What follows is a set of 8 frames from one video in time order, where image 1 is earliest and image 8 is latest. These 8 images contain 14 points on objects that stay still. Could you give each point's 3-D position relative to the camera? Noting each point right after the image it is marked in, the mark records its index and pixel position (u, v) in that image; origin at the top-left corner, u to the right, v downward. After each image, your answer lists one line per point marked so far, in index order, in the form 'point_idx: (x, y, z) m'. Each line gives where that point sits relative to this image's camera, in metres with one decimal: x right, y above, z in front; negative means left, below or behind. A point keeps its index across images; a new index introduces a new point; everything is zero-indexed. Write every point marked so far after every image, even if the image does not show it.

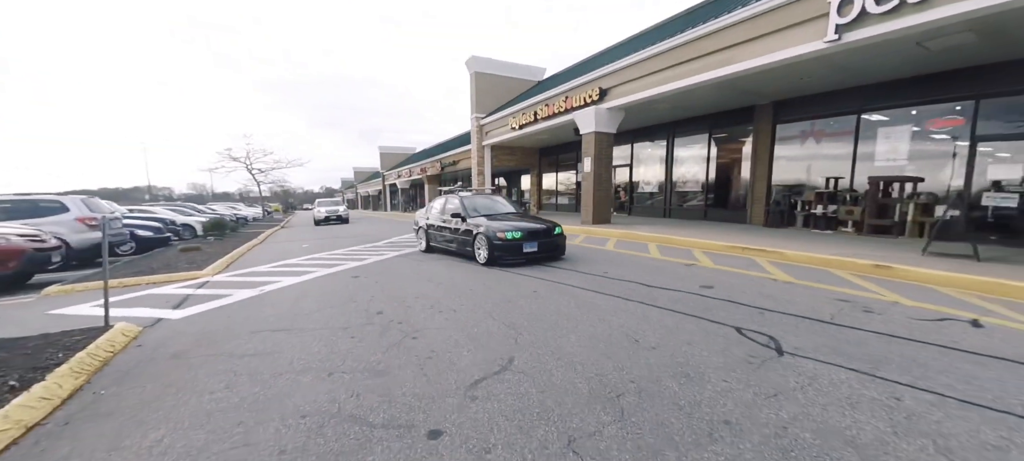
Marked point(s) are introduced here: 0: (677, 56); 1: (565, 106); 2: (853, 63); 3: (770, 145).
0: (+4.5, +4.7, +9.6) m
1: (+1.9, +4.6, +13.0) m
2: (+7.7, +3.7, +7.7) m
3: (+8.3, +2.8, +11.5) m
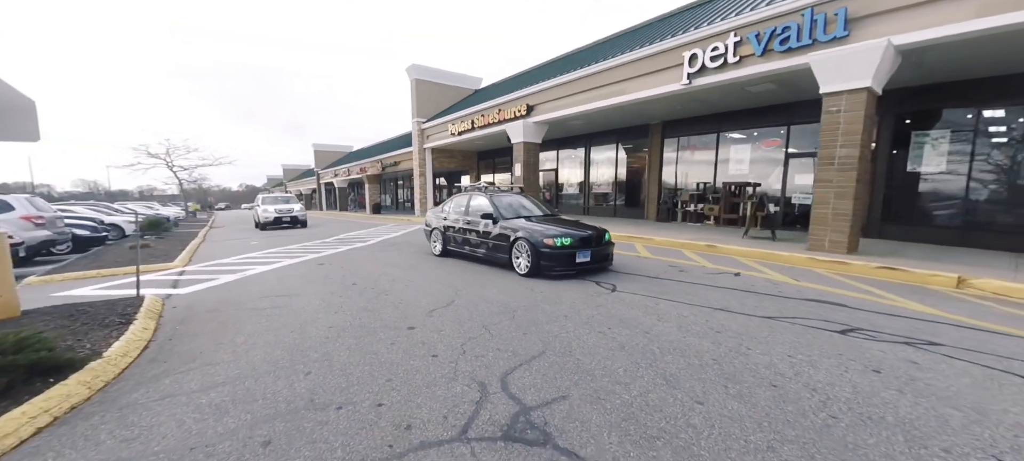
0: (+2.5, +4.9, +11.9) m
1: (-0.6, +4.7, +14.8) m
2: (+6.0, +3.9, +10.5) m
3: (+6.0, +3.1, +14.4) m
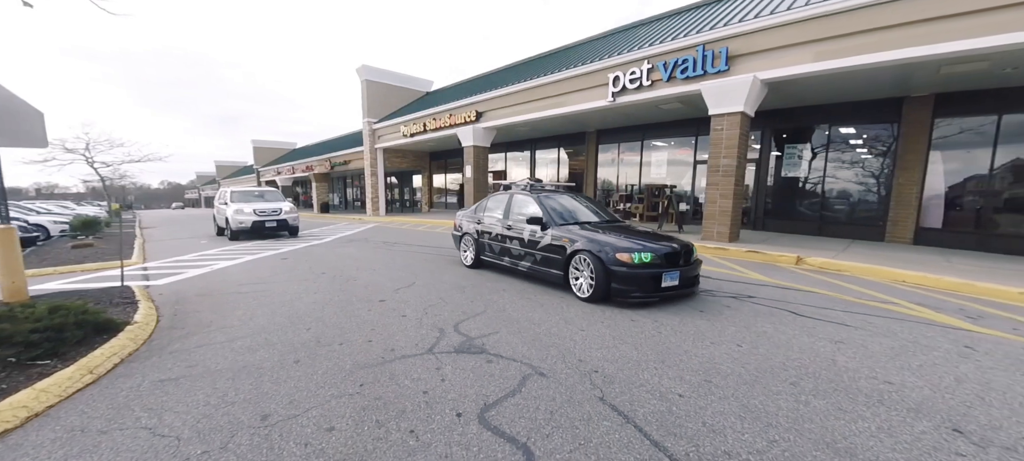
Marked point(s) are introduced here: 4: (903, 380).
0: (+0.7, +5.1, +13.3) m
1: (-2.8, +4.9, +15.8) m
2: (+4.3, +4.1, +12.4) m
3: (+3.8, +3.2, +16.2) m
4: (+3.2, -1.2, +2.9) m
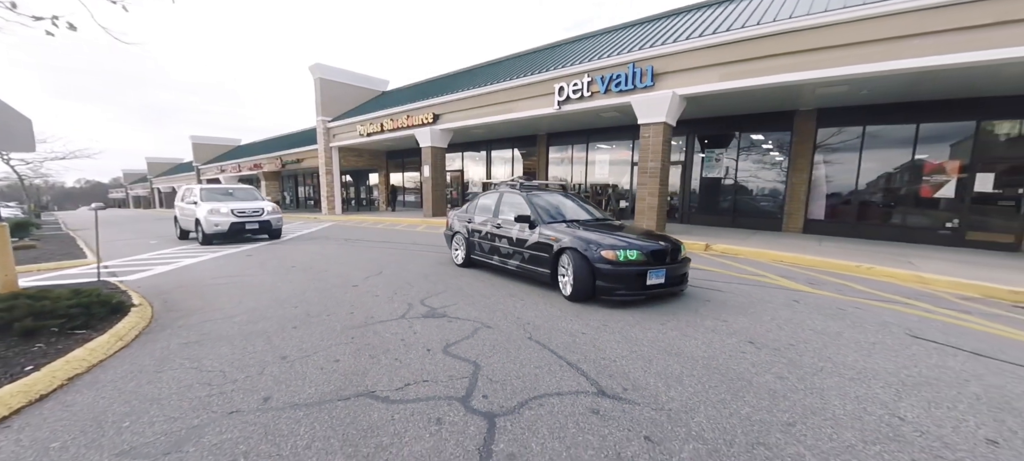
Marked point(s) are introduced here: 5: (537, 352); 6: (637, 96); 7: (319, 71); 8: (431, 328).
0: (-1.1, +5.3, +14.2) m
1: (-4.9, +5.0, +16.3) m
2: (+2.6, +4.3, +13.7) m
3: (+1.7, +3.5, +17.5) m
4: (+2.7, -1.1, +4.2) m
5: (+0.2, -1.1, +3.1) m
6: (+3.9, +4.2, +11.0) m
7: (-10.5, +8.7, +19.2) m
8: (-0.9, -1.0, +3.7) m
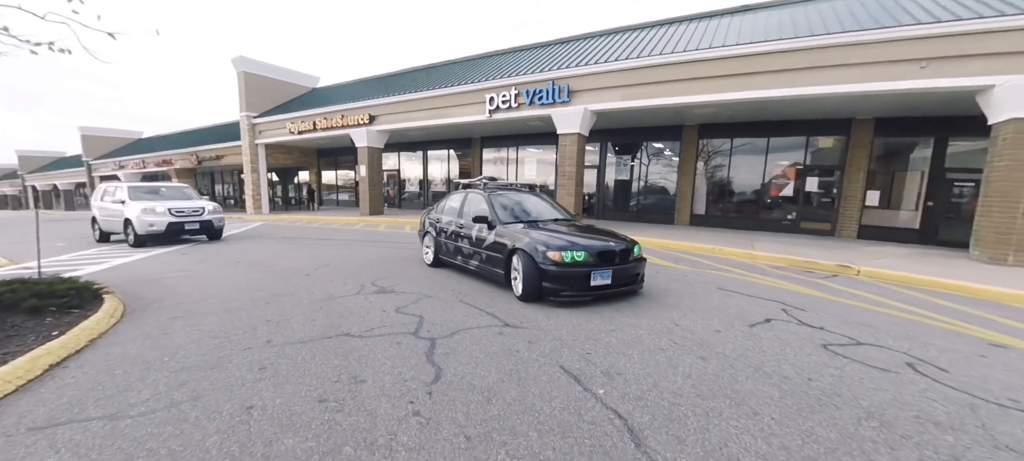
0: (-3.9, +5.4, +15.0) m
1: (-7.9, +5.0, +16.4) m
2: (-0.2, +4.5, +15.2) m
3: (-1.7, +3.6, +18.8) m
4: (+1.7, -0.9, +5.9) m
5: (-0.6, -1.0, +4.4) m
6: (+1.6, +4.4, +12.8) m
7: (-14.1, +8.6, +18.3) m
8: (-1.7, -0.9, +4.8) m
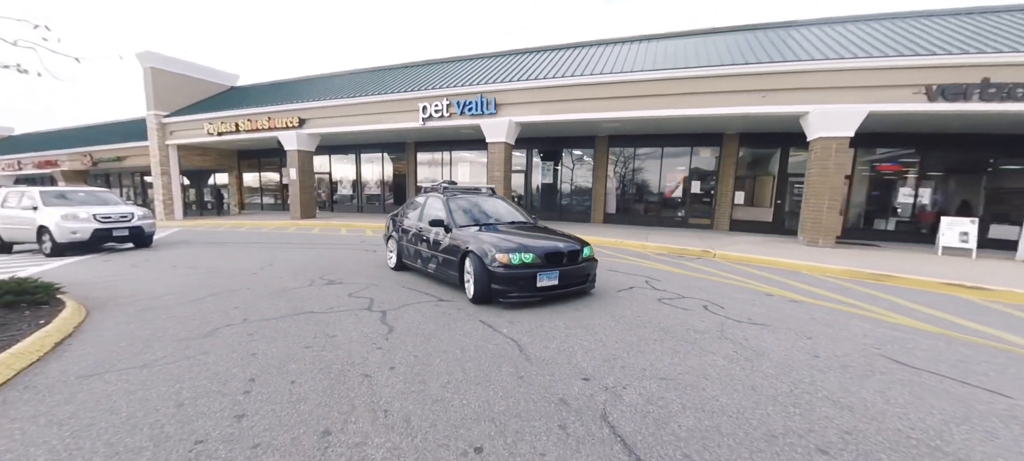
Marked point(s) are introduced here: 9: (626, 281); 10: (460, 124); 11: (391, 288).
0: (-6.9, +5.3, +15.4) m
1: (-11.1, +4.8, +16.0) m
2: (-3.2, +4.5, +16.2) m
3: (-5.4, +3.6, +19.4) m
4: (+0.3, -0.8, +7.4) m
5: (-1.6, -1.0, +5.4) m
6: (-1.1, +4.4, +14.1) m
7: (-17.5, +8.3, +16.8) m
8: (-2.8, -0.9, +5.7) m
9: (+2.2, -1.0, +6.7) m
10: (-2.1, +4.4, +14.5) m
11: (-1.9, -0.9, +5.7) m
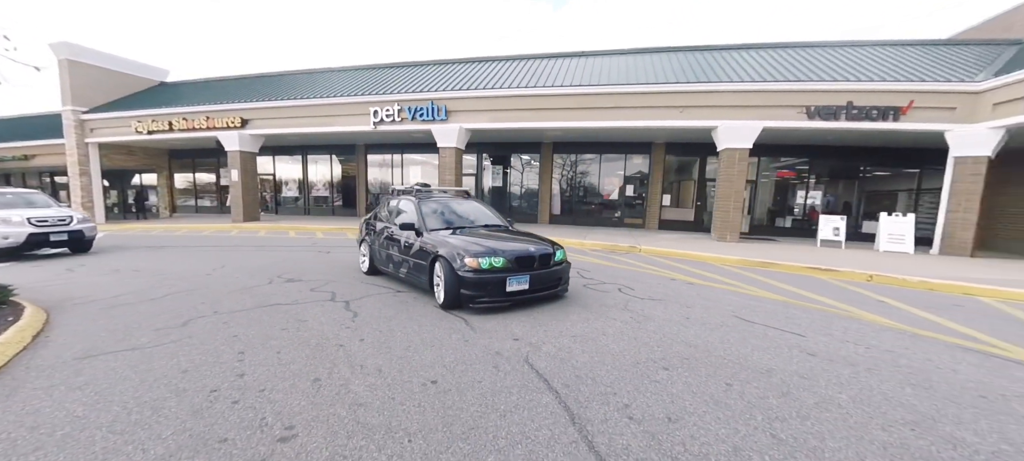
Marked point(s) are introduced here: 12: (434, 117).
0: (-9.1, +5.2, +15.2) m
1: (-13.4, +4.7, +15.3) m
2: (-5.6, +4.4, +16.5) m
3: (-8.1, +3.5, +19.4) m
4: (-0.8, -0.8, +8.2) m
5: (-2.5, -0.9, +6.1) m
6: (-3.2, +4.4, +14.7) m
7: (-19.9, +8.0, +15.3) m
8: (-3.7, -0.9, +6.1) m
9: (+1.1, -0.9, +7.8) m
10: (-4.2, +4.3, +15.0) m
11: (-2.8, -0.9, +6.3) m
12: (-3.2, +4.7, +14.6) m
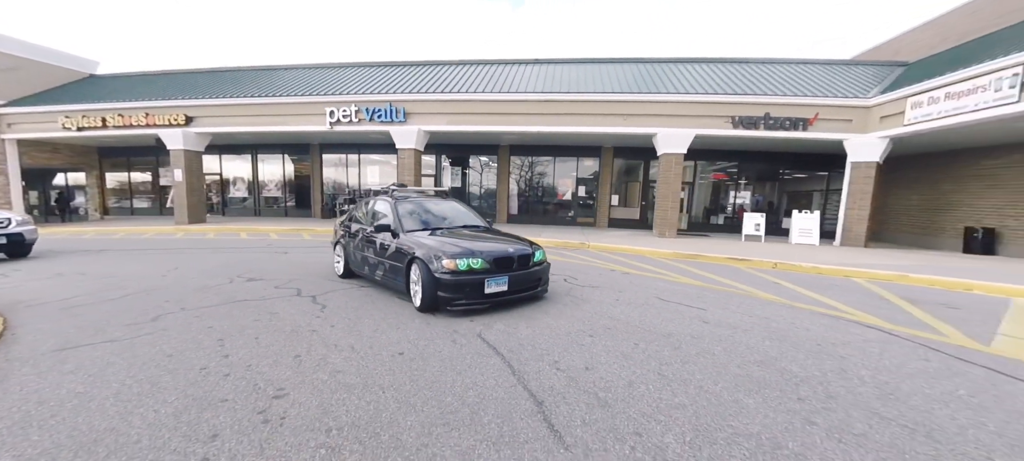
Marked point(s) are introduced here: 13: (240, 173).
0: (-10.9, +5.1, +14.8) m
1: (-15.2, +4.5, +14.4) m
2: (-7.6, +4.4, +16.5) m
3: (-10.4, +3.4, +19.1) m
4: (-1.9, -0.8, +8.7) m
5: (-3.3, -0.9, +6.4) m
6: (-5.0, +4.4, +15.0) m
7: (-21.7, +7.8, +13.7) m
8: (-4.5, -0.9, +6.3) m
9: (+0.1, -0.9, +8.5) m
10: (-6.1, +4.3, +15.1) m
11: (-3.7, -0.9, +6.6) m
12: (-5.0, +4.7, +14.8) m
13: (-15.2, +3.2, +19.6) m
